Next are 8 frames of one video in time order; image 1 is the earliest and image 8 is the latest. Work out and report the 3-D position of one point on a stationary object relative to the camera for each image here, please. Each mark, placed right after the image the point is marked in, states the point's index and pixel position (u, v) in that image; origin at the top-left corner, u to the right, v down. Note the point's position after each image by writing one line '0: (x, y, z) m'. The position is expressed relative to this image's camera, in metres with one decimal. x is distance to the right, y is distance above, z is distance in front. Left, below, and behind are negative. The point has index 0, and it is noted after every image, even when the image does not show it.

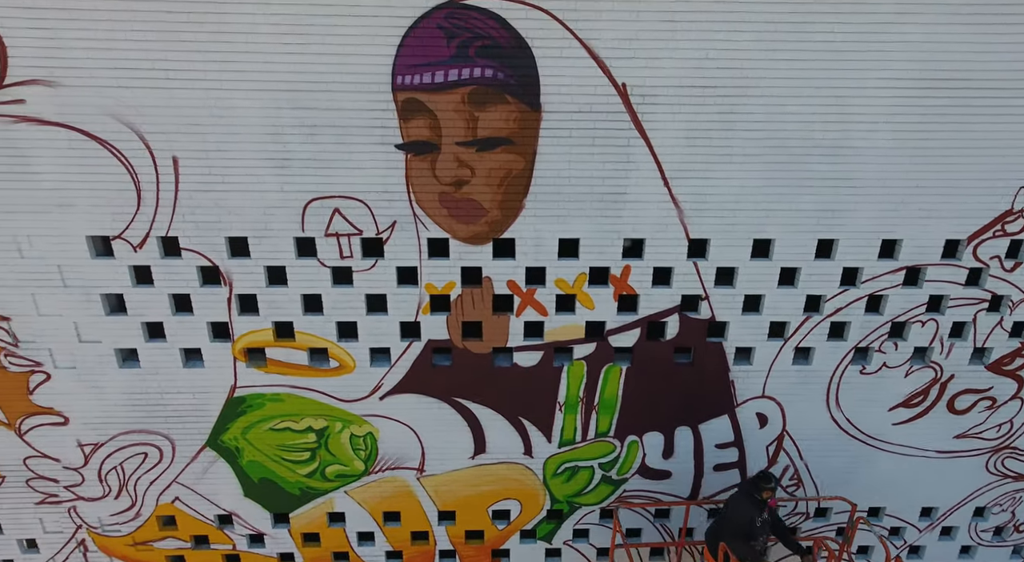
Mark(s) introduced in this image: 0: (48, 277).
0: (-4.4, 0.0, +6.5) m
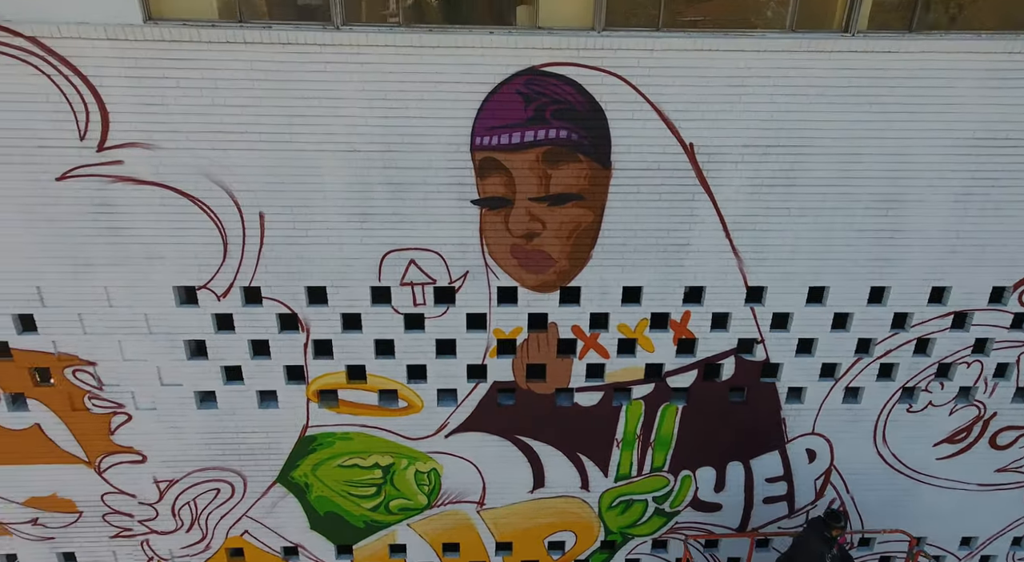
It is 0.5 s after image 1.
0: (-3.7, -0.4, +6.8) m
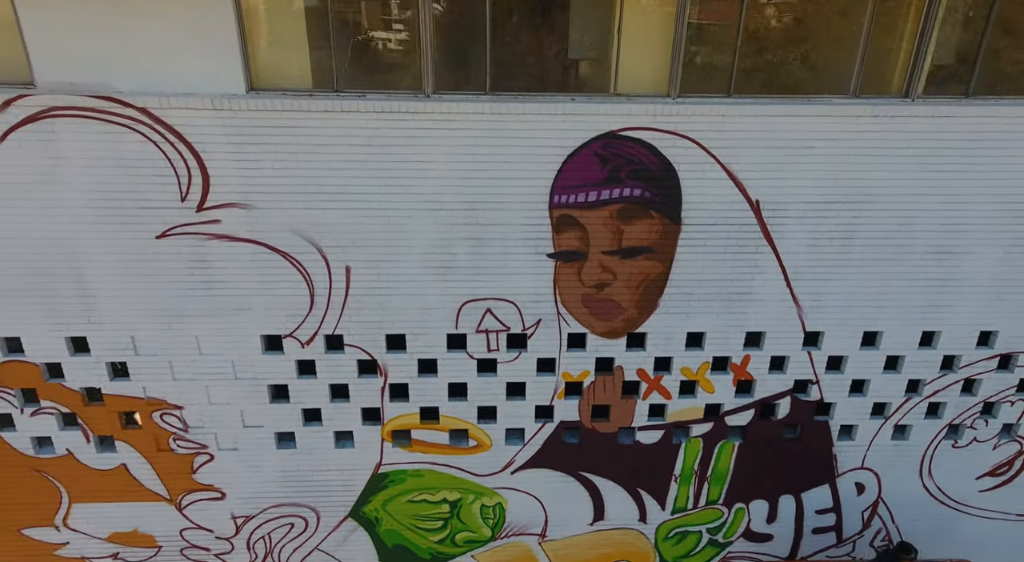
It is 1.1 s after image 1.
0: (-3.0, -0.9, +7.1) m
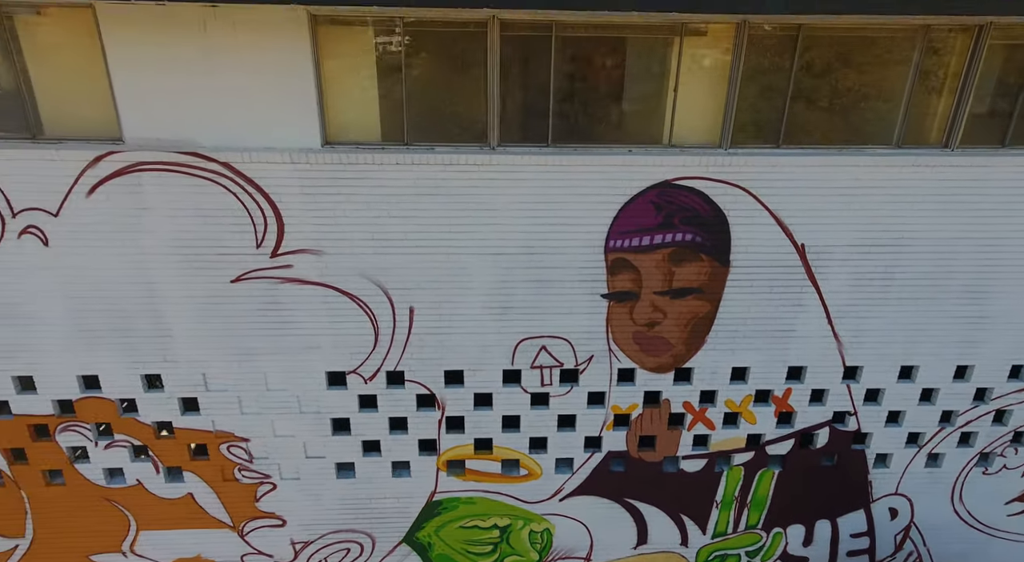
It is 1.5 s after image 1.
0: (-2.4, -1.3, +7.4) m
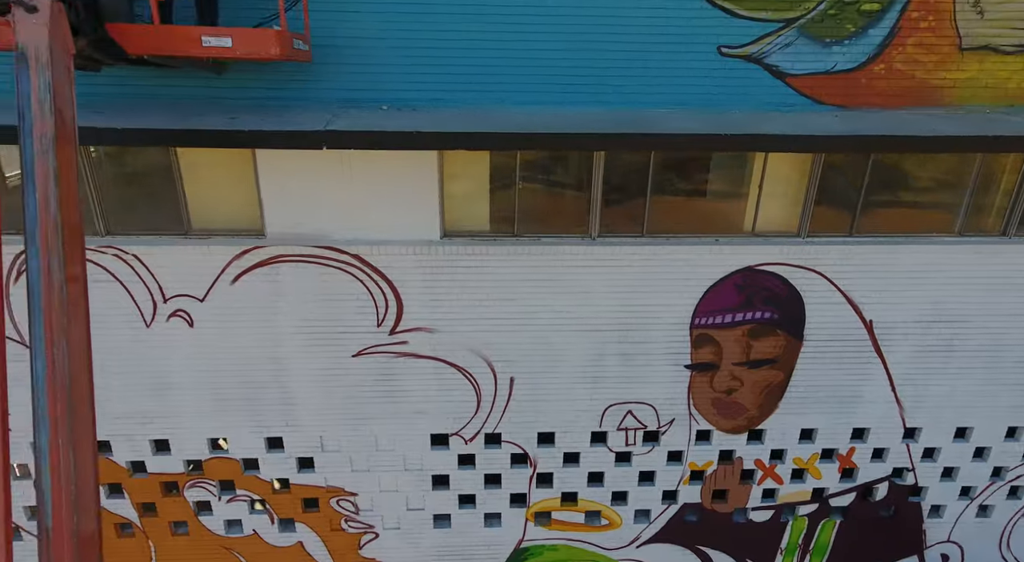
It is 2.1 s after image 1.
0: (-1.4, -2.2, +8.1) m
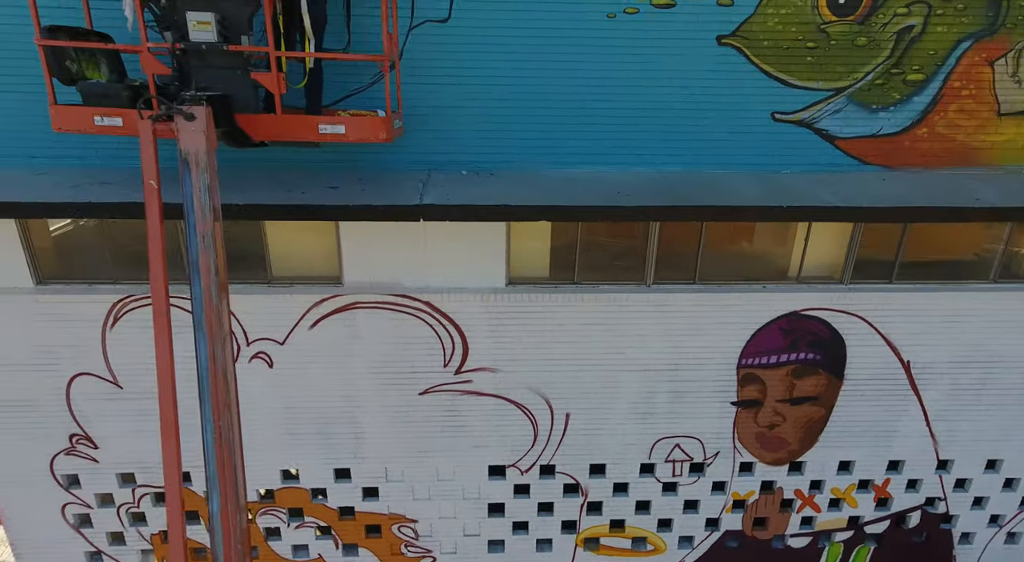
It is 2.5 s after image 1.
0: (-0.7, -2.6, +8.6) m
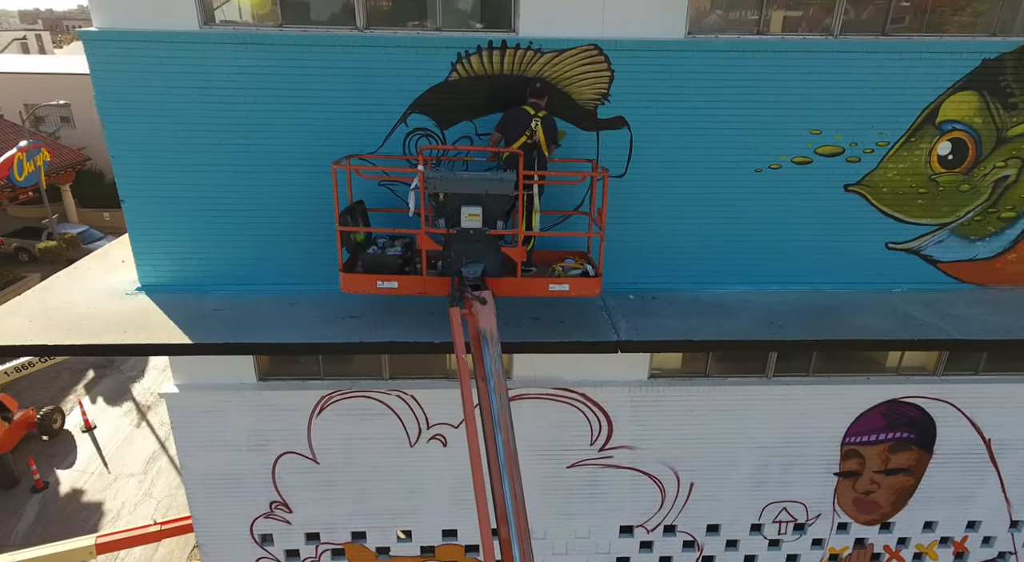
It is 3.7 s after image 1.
0: (+1.1, -3.8, +9.9) m
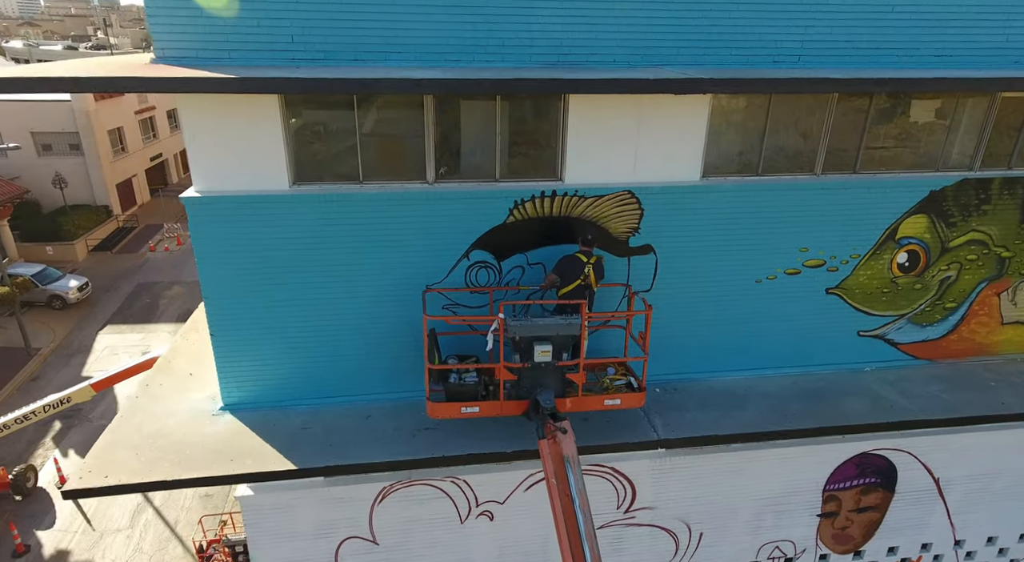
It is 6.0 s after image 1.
0: (+1.6, -5.1, +11.2) m
